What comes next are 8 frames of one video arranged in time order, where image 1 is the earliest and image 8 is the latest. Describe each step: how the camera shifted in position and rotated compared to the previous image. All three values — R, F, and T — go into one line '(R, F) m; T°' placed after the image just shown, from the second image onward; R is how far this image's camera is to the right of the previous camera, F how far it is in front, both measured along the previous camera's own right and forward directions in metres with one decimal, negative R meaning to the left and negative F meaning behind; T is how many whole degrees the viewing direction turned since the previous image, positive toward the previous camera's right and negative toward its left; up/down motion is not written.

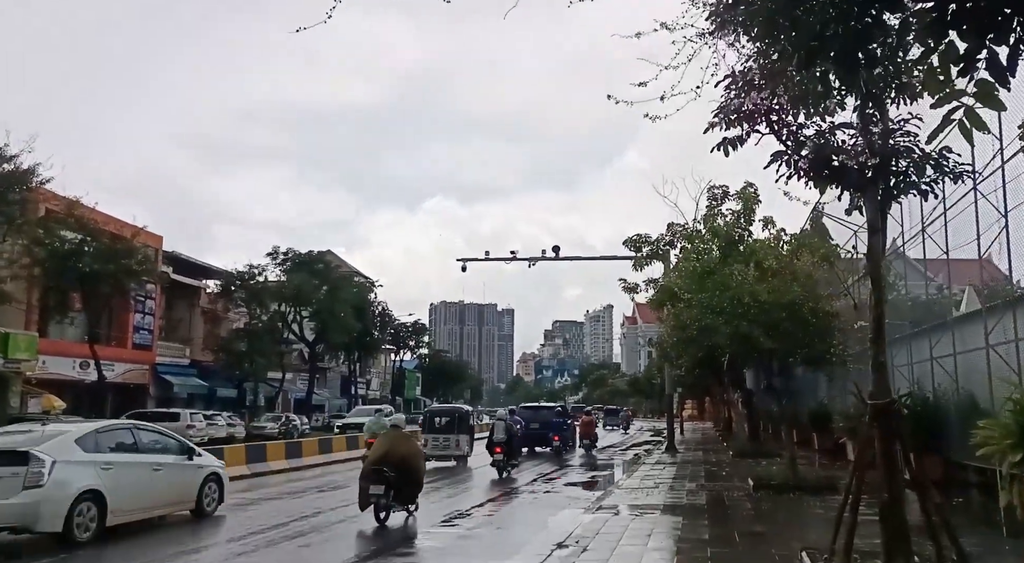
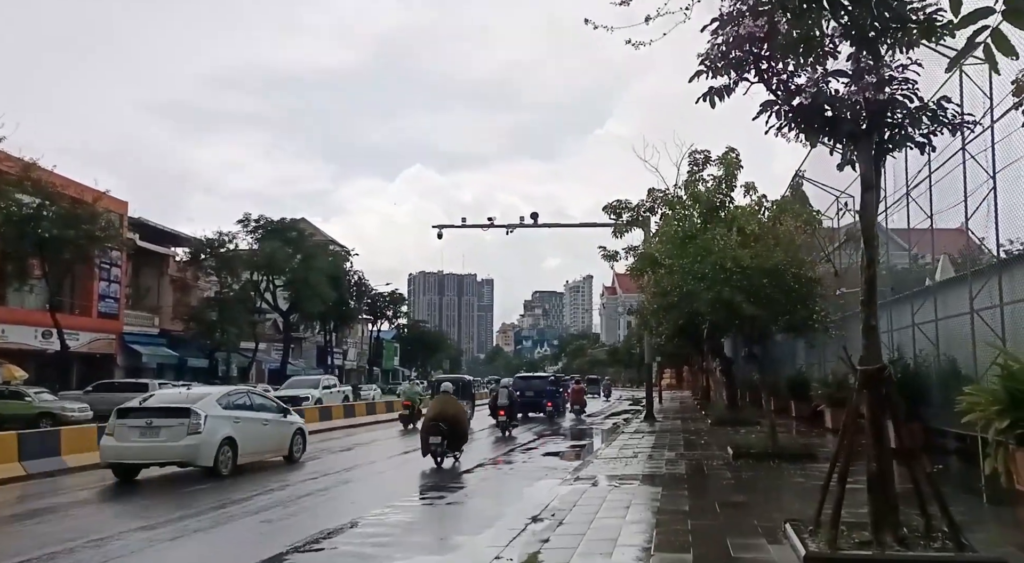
(+0.1, +0.6) m; +1°
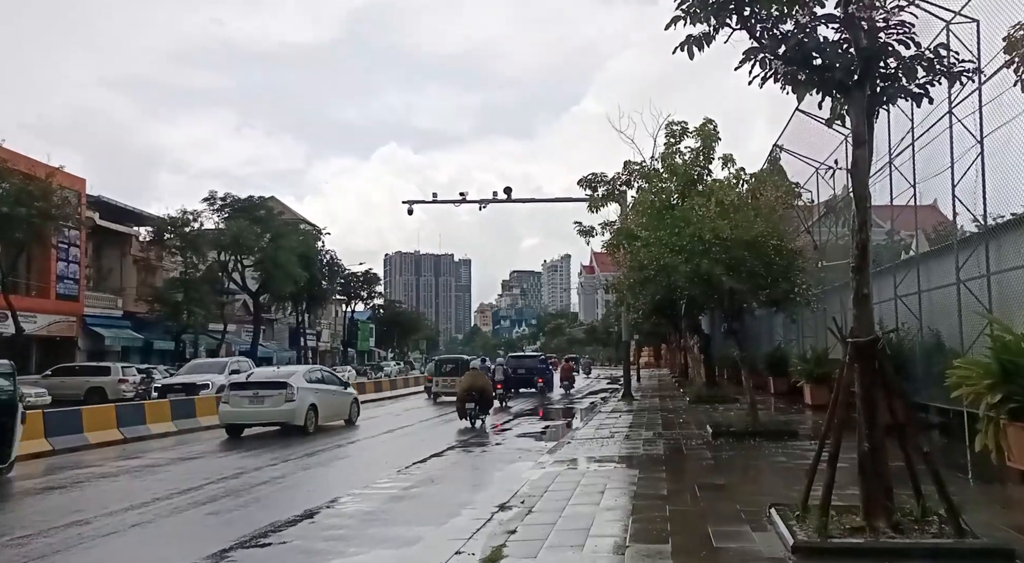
(+0.1, +0.7) m; +1°
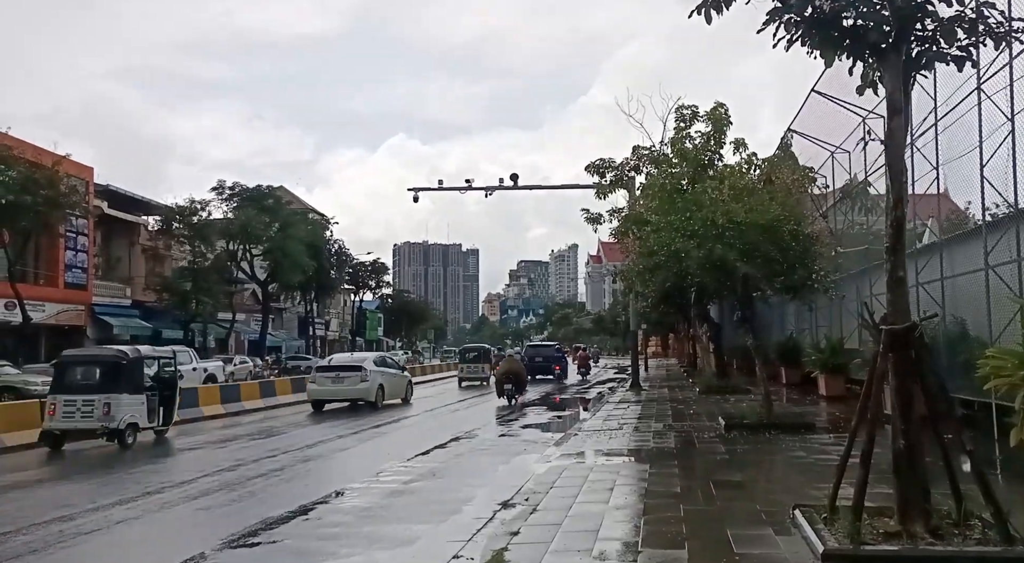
(0.0, +0.6) m; 0°
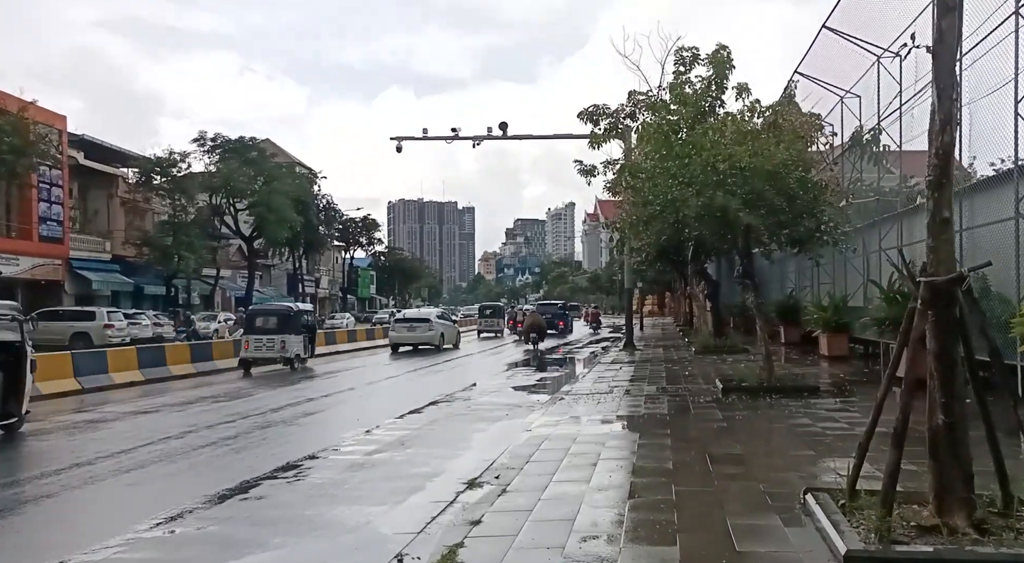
(+0.3, +1.3) m; 0°
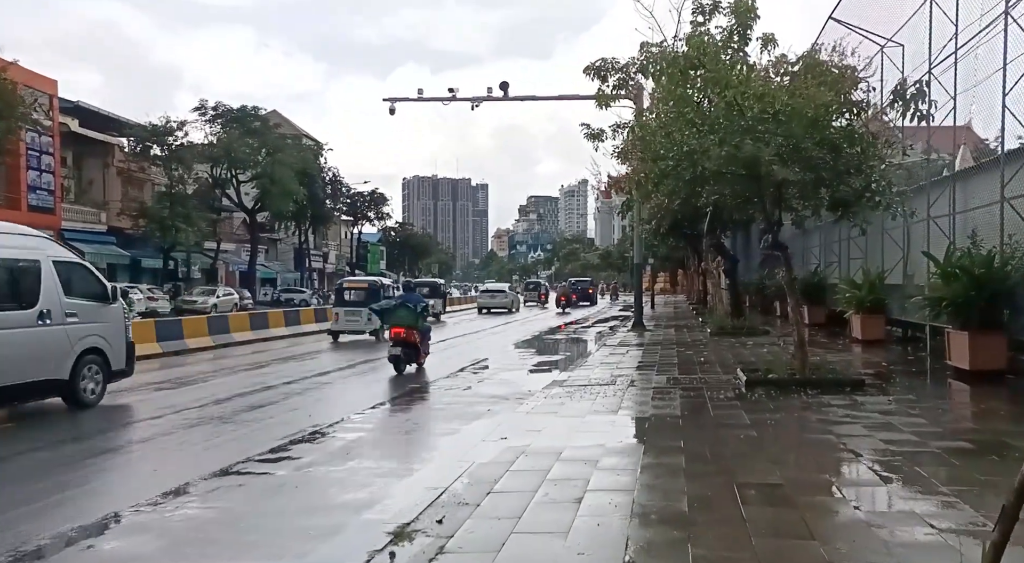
(+0.4, +2.4) m; -1°
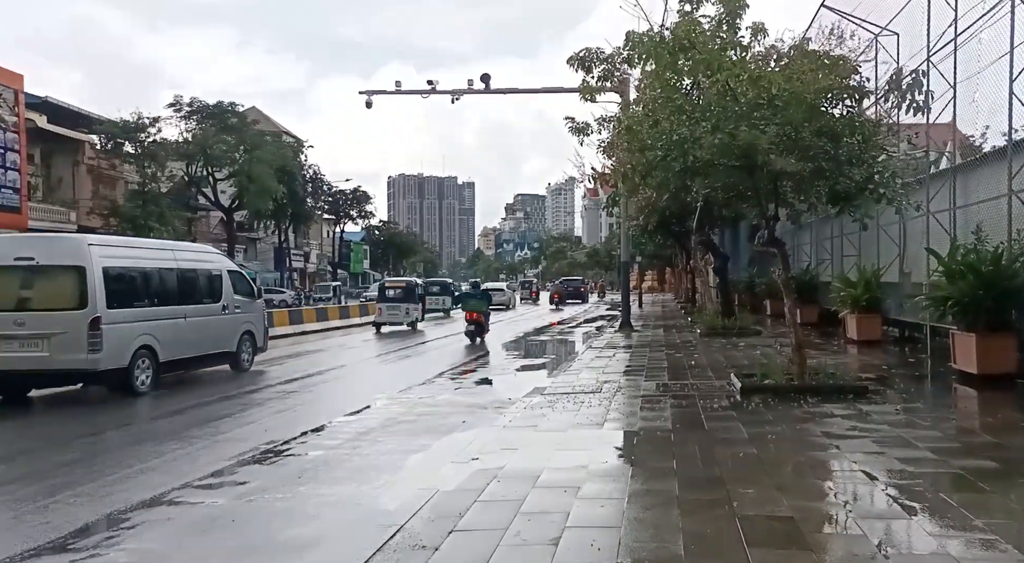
(+0.1, +0.9) m; +1°
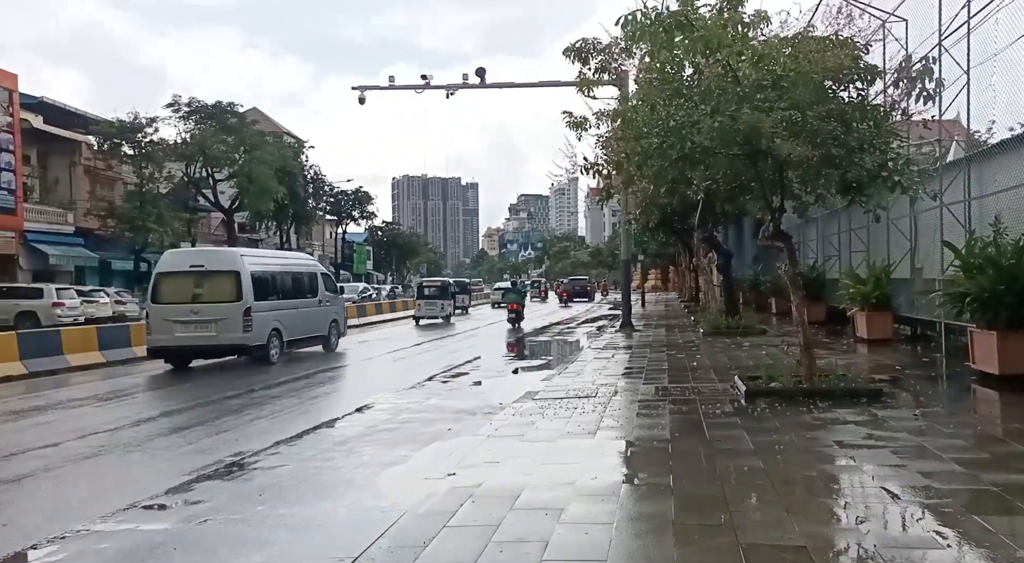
(+0.2, +0.7) m; 0°
